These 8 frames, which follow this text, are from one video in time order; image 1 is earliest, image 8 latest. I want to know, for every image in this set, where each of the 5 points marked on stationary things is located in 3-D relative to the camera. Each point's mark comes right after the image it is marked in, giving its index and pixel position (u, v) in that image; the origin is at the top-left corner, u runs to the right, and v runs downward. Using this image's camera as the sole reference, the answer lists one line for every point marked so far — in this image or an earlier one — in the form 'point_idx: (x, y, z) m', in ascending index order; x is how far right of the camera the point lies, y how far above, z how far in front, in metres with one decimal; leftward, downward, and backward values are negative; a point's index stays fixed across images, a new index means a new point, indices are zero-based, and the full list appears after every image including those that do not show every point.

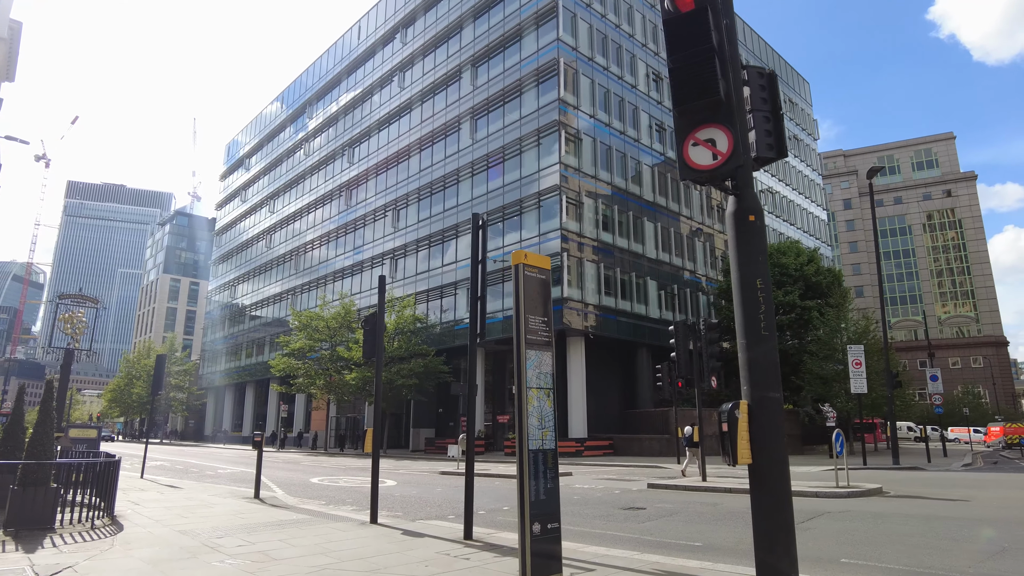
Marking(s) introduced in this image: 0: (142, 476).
0: (-9.5, -4.8, +16.7) m
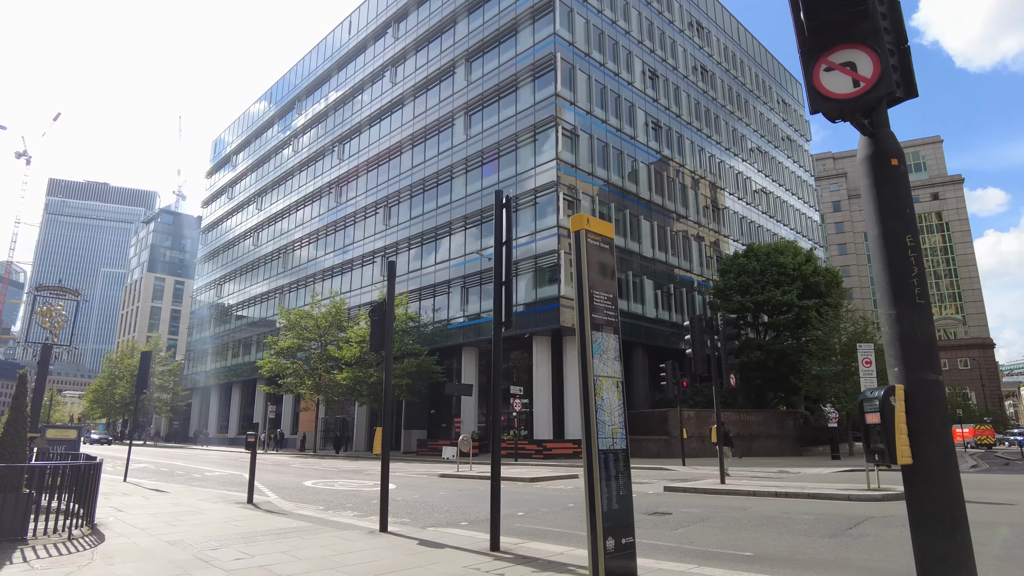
0: (-9.4, -4.6, +15.8) m
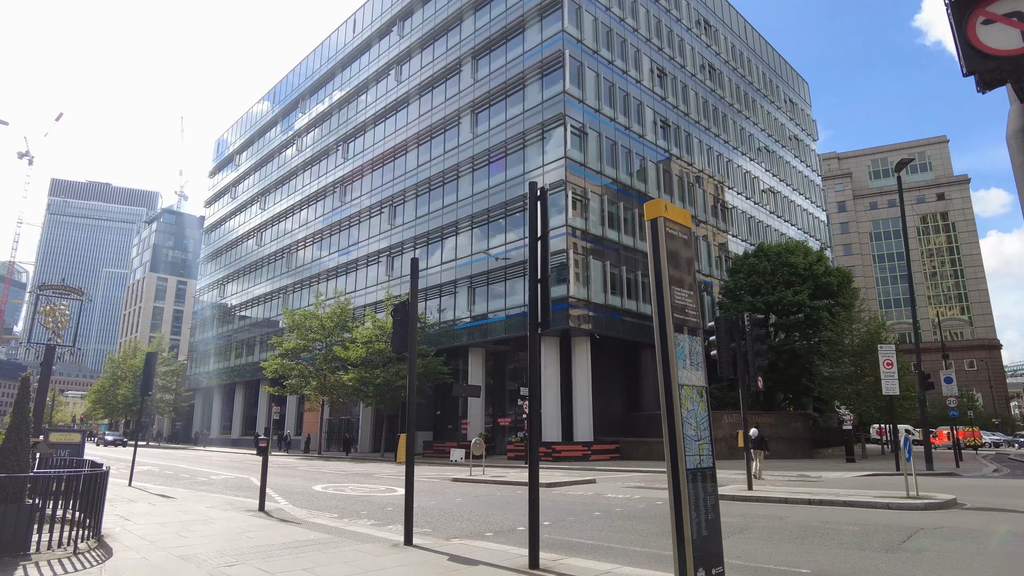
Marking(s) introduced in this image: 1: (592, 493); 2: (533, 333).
0: (-9.0, -4.6, +15.4) m
1: (+1.6, -4.1, +13.0) m
2: (+0.2, -0.4, +6.1) m
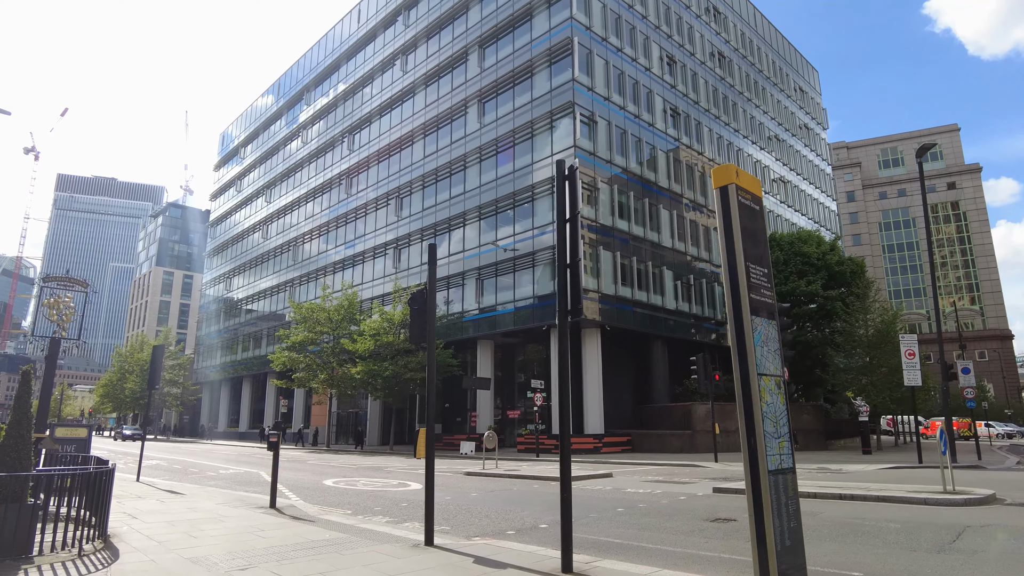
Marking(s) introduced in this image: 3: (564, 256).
0: (-8.7, -4.4, +15.2) m
1: (+1.9, -3.9, +12.7) m
2: (+0.4, -0.3, +5.7) m
3: (+0.5, +0.3, +5.9) m
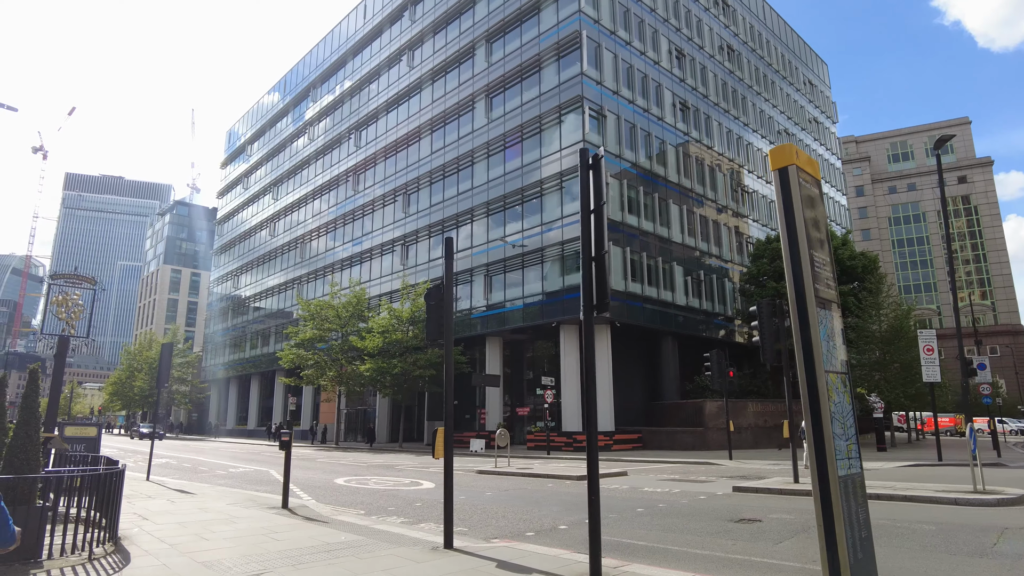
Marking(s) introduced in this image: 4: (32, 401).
0: (-8.4, -4.4, +15.0) m
1: (+2.2, -3.8, +12.5) m
2: (+0.6, -0.2, +5.5) m
3: (+0.7, +0.3, +5.6) m
4: (-5.3, -1.3, +7.3) m
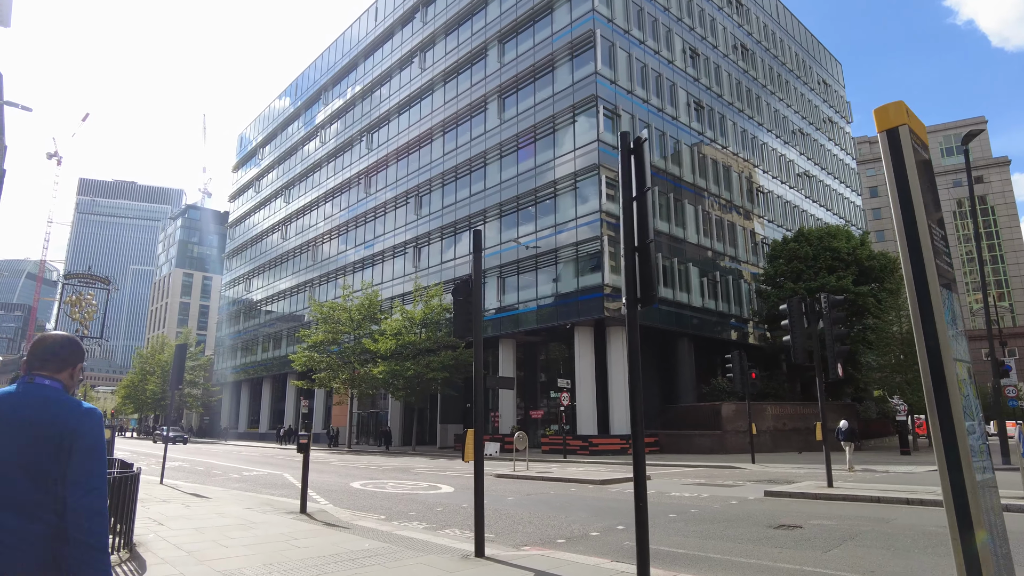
0: (-7.9, -4.4, +14.8) m
1: (+2.6, -3.7, +12.1) m
2: (+0.9, -0.2, +5.2) m
3: (+1.0, +0.4, +5.3) m
4: (-5.0, -1.2, +7.0) m
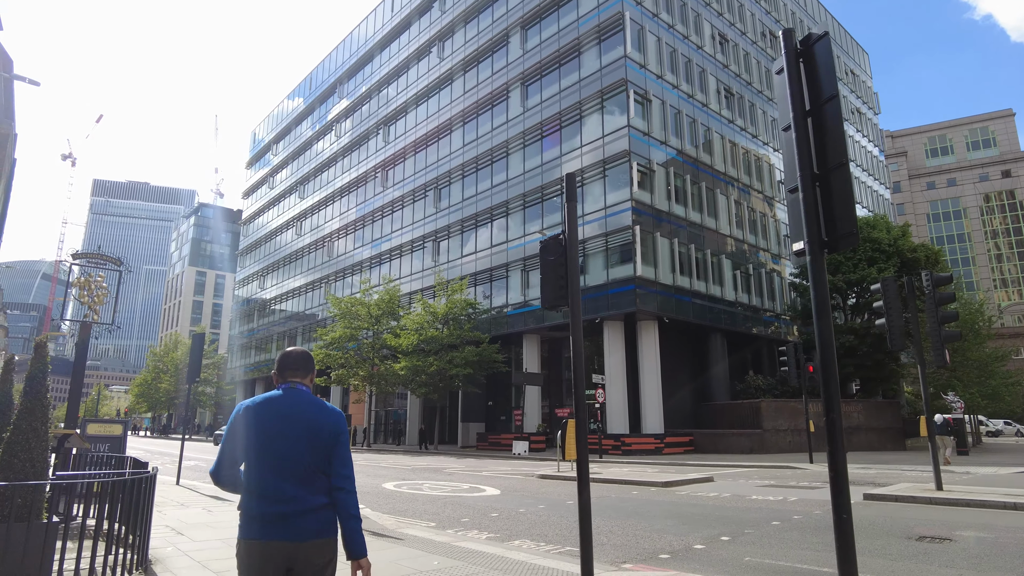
0: (-7.0, -4.0, +13.6) m
1: (+3.5, -3.4, +10.7) m
2: (+1.8, +0.2, +3.9) m
3: (+1.8, +0.8, +4.0) m
4: (-4.1, -0.9, +5.8) m
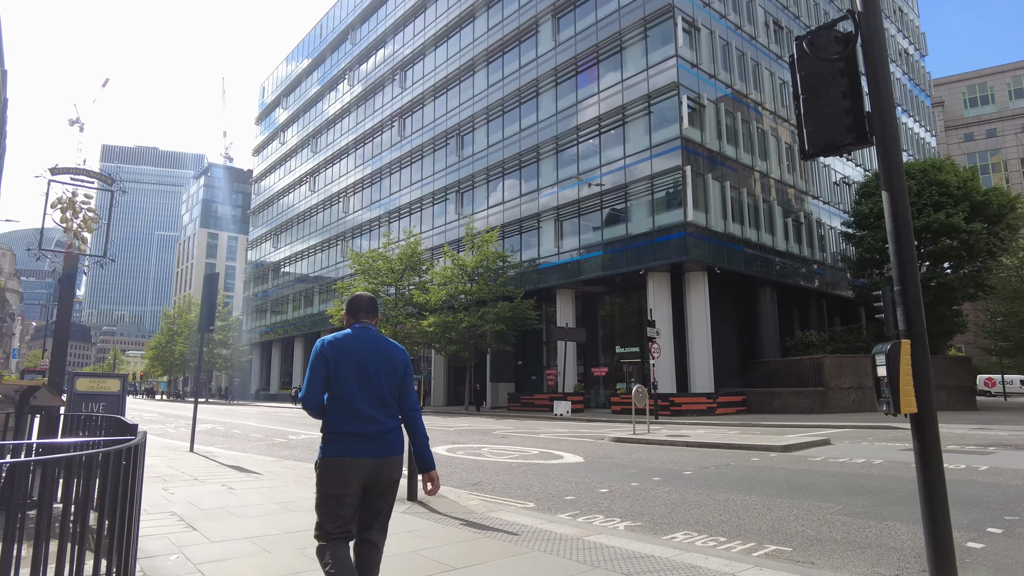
0: (-5.7, -2.8, +11.6) m
1: (+4.8, -2.3, +8.5) m
2: (+2.9, +0.9, +1.5) m
3: (+2.9, +1.5, +1.6) m
4: (-3.0, -0.1, +3.6) m
